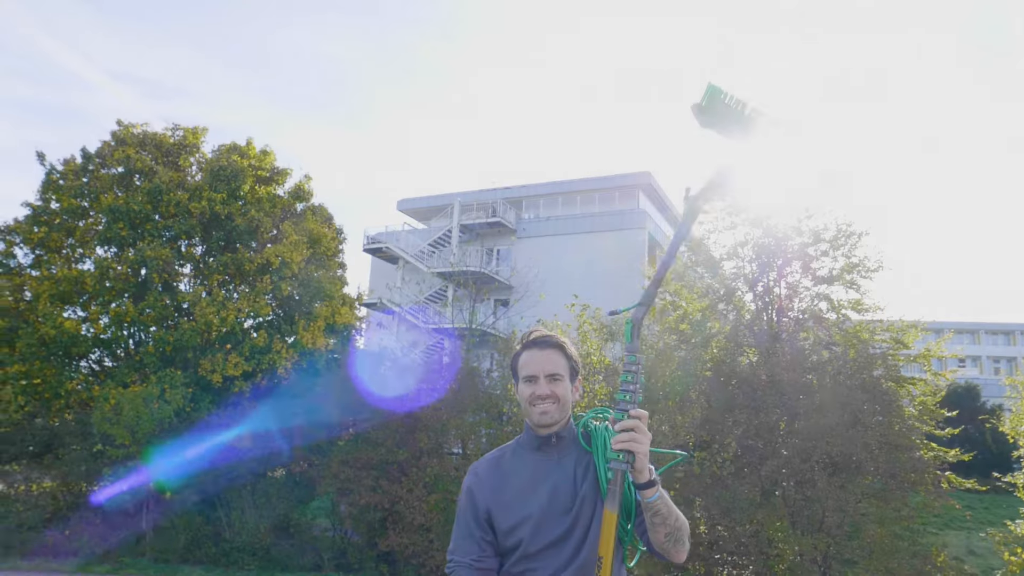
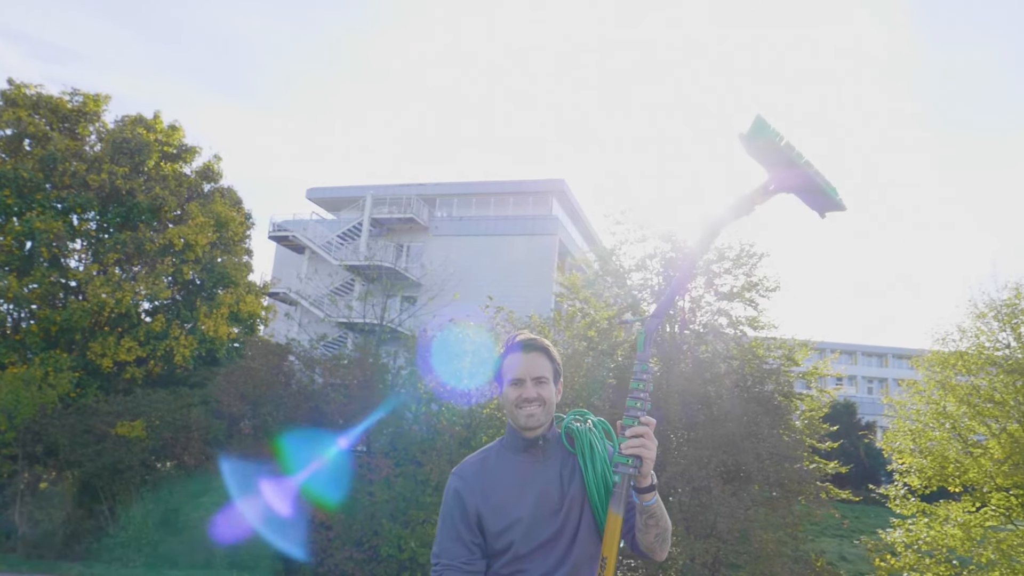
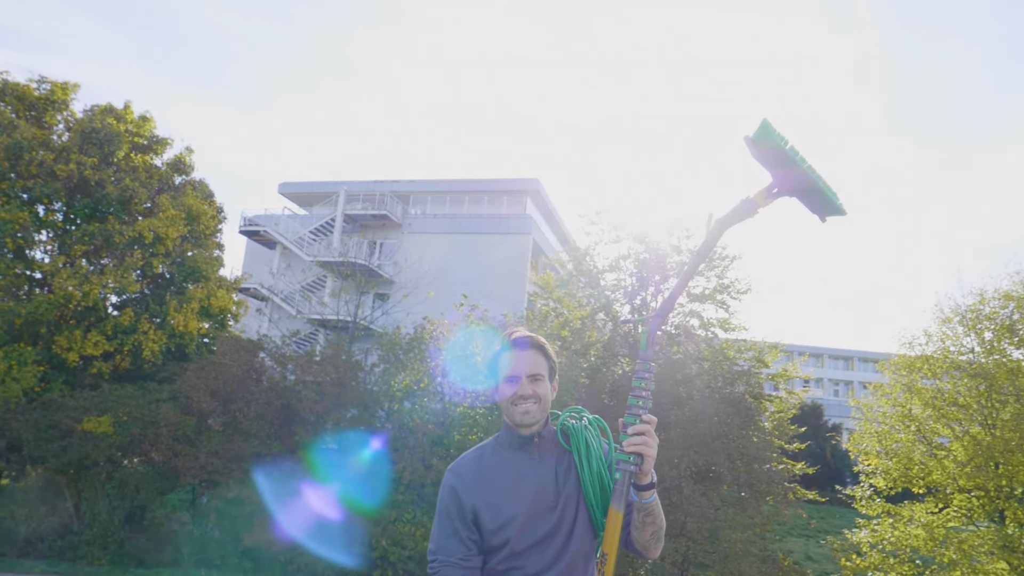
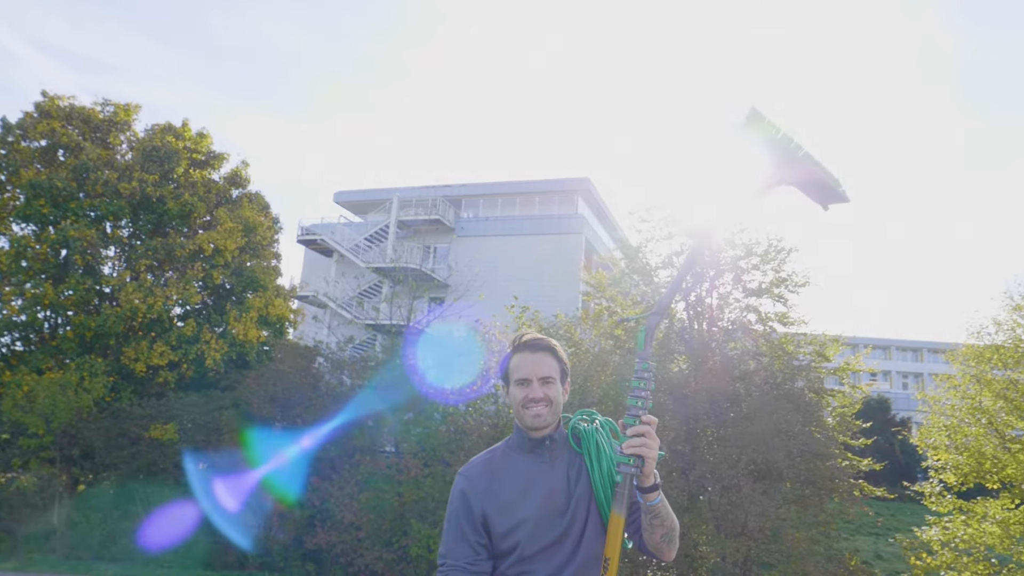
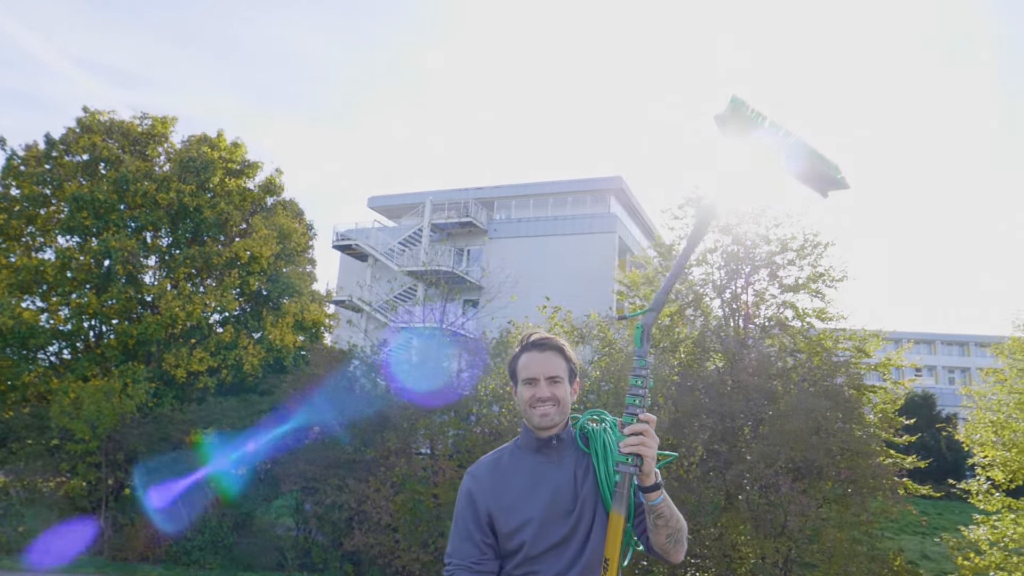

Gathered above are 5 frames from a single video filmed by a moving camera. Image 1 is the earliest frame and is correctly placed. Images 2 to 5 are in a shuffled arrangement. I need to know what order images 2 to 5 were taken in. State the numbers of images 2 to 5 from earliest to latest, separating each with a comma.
5, 4, 2, 3
